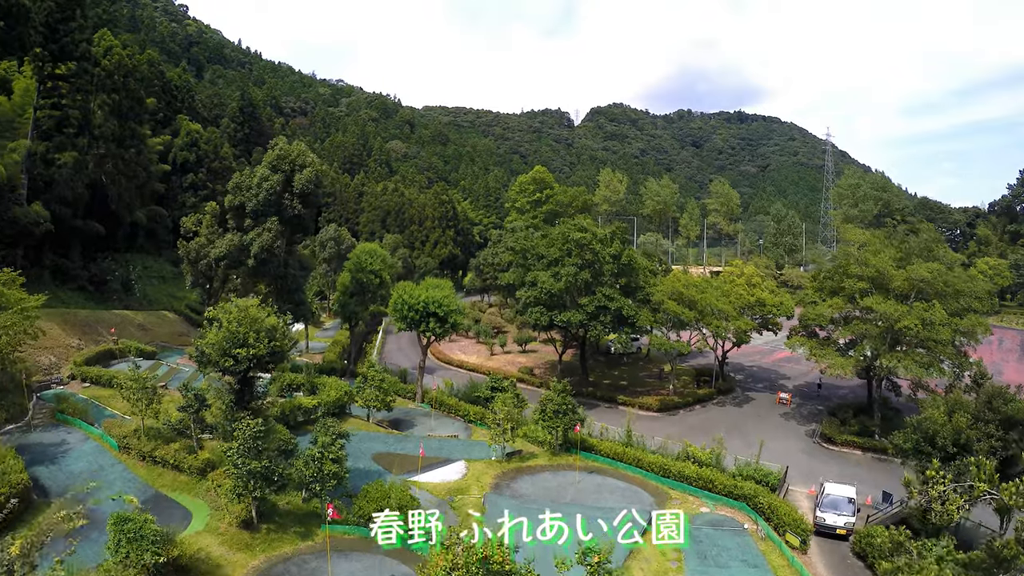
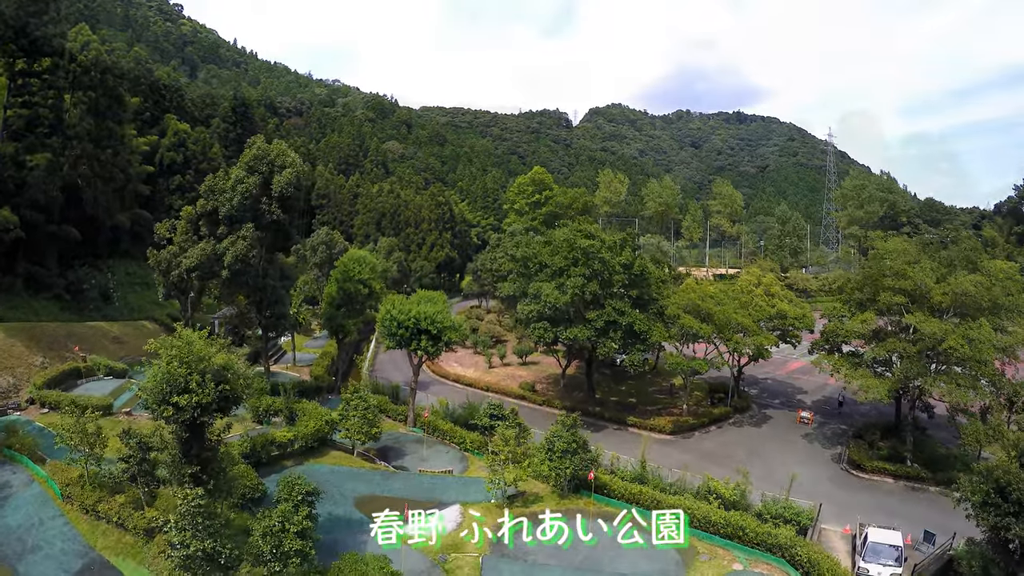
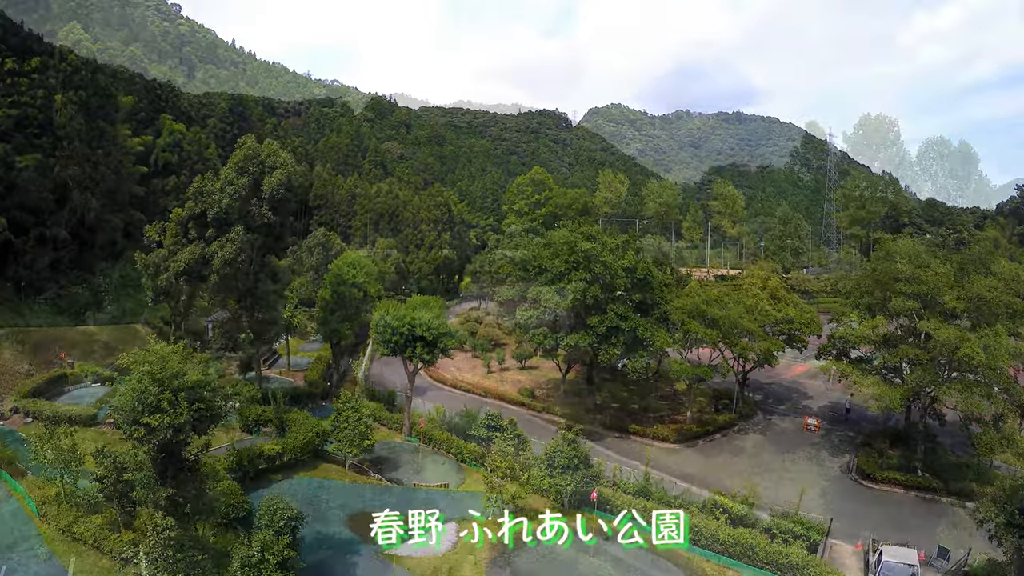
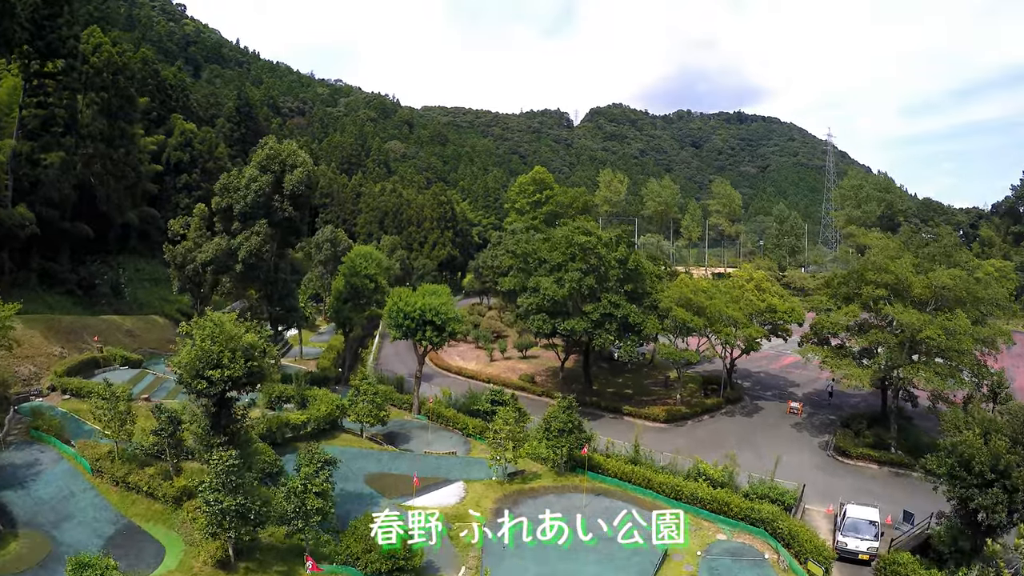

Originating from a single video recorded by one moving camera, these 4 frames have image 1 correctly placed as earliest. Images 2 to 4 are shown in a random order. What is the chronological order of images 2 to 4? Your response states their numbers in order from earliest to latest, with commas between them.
4, 2, 3
